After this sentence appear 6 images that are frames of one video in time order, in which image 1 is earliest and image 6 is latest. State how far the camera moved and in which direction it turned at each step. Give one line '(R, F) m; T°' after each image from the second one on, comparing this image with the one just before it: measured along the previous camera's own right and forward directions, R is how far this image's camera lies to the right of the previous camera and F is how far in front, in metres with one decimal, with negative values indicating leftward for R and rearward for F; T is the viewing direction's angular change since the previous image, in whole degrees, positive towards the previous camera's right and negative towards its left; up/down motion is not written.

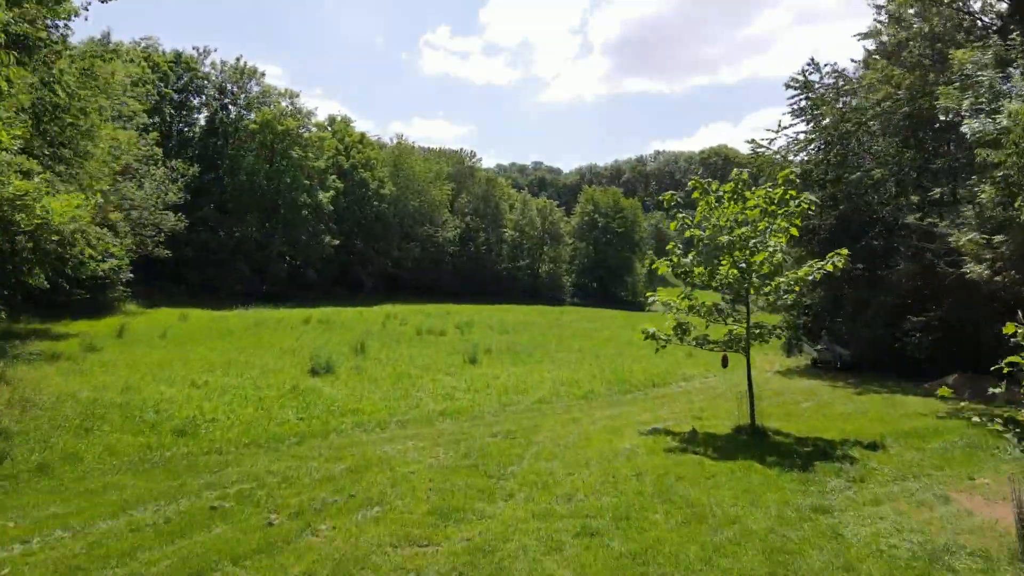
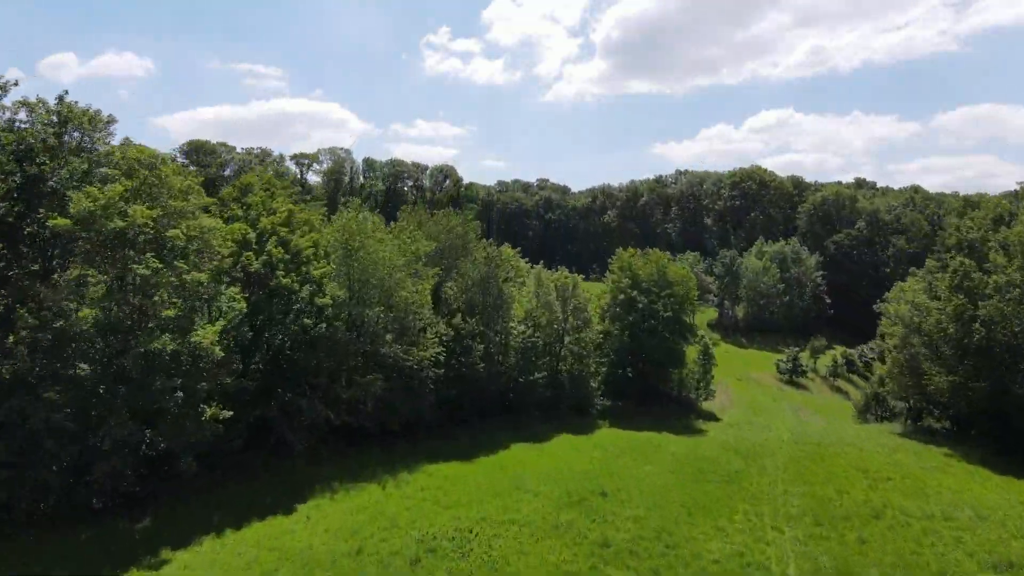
(-0.5, +12.8) m; 0°
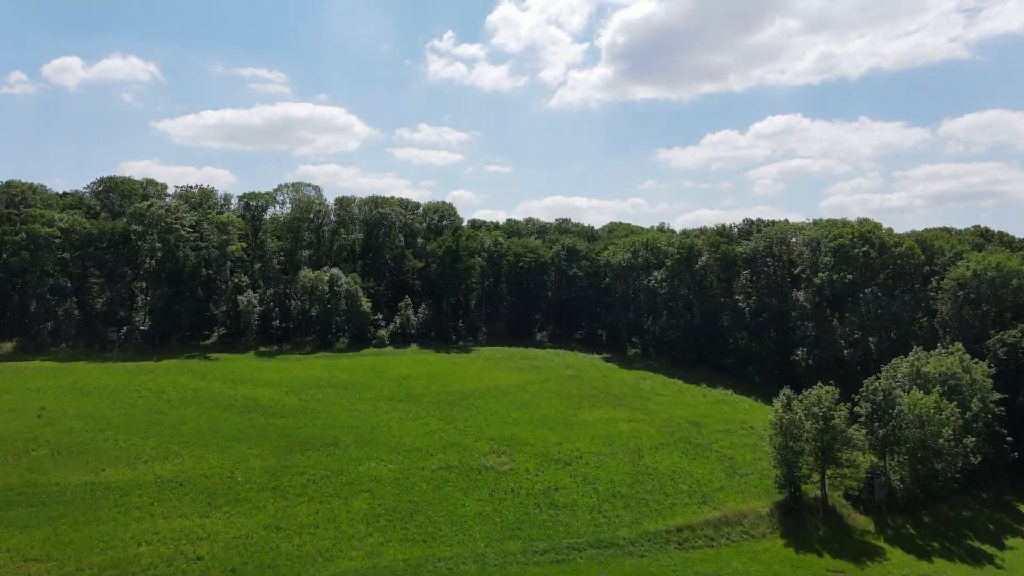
(-1.7, +25.5) m; 0°
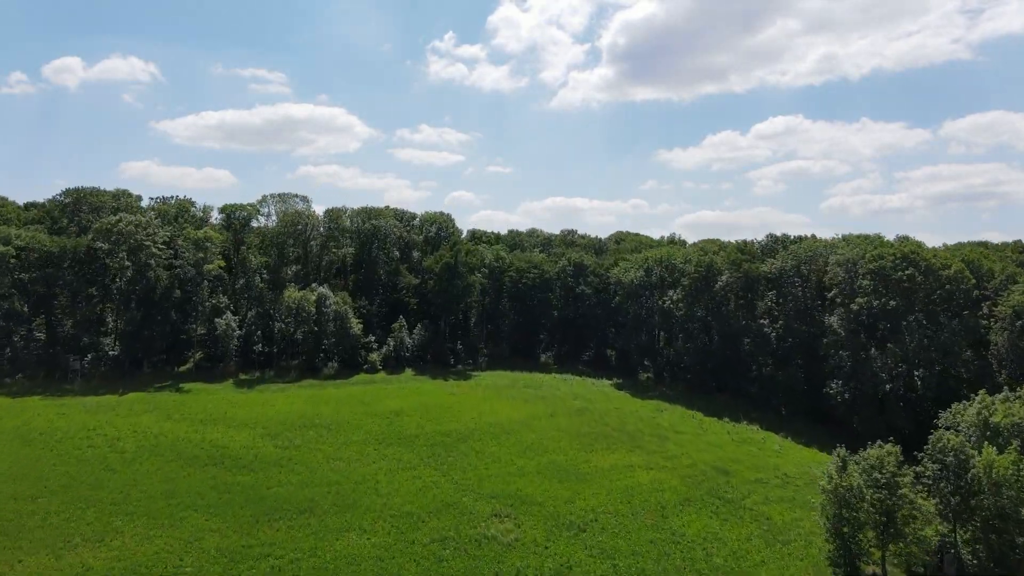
(-0.3, +6.5) m; 0°
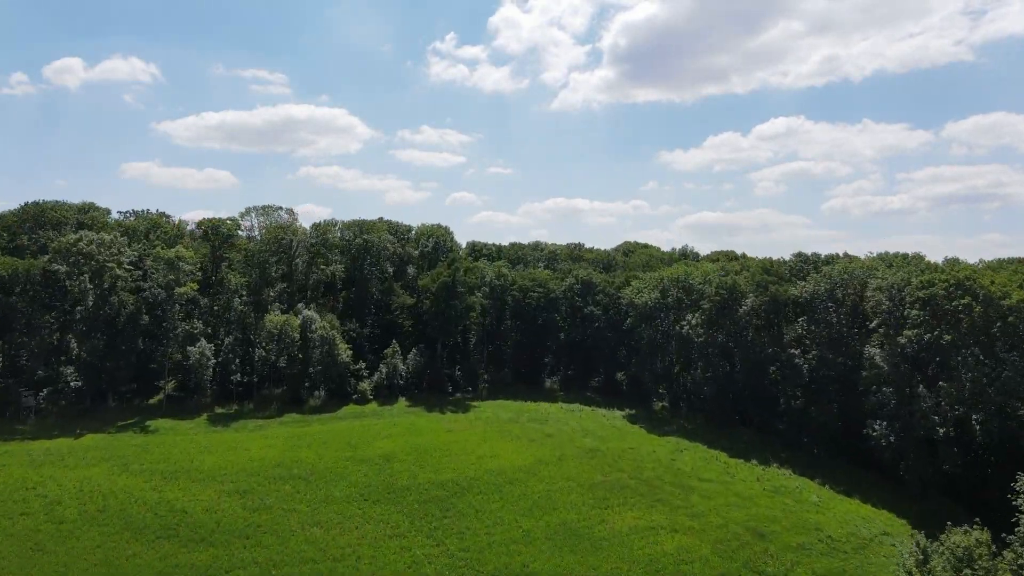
(-0.3, +6.6) m; 0°
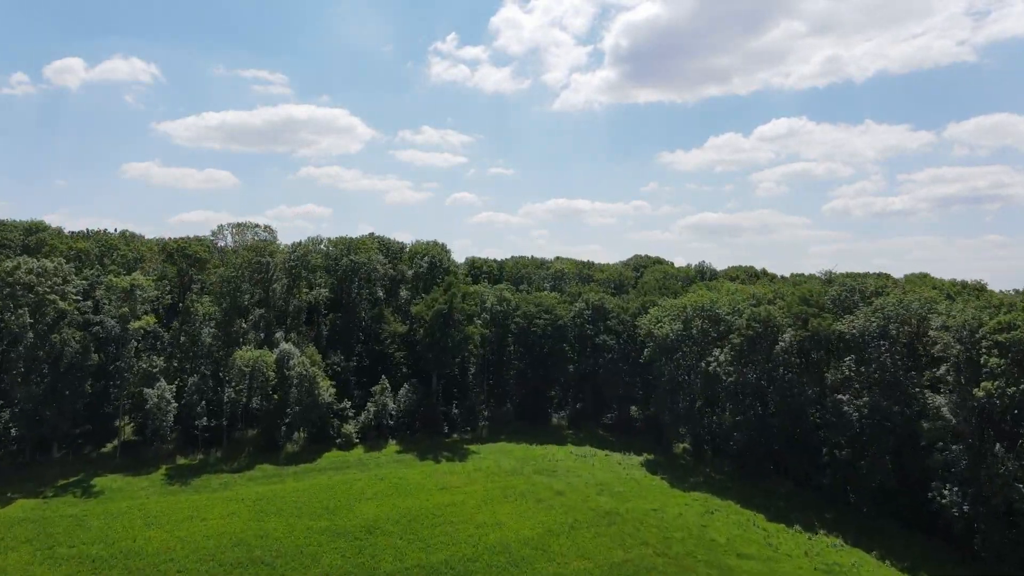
(-0.3, +8.1) m; 0°
